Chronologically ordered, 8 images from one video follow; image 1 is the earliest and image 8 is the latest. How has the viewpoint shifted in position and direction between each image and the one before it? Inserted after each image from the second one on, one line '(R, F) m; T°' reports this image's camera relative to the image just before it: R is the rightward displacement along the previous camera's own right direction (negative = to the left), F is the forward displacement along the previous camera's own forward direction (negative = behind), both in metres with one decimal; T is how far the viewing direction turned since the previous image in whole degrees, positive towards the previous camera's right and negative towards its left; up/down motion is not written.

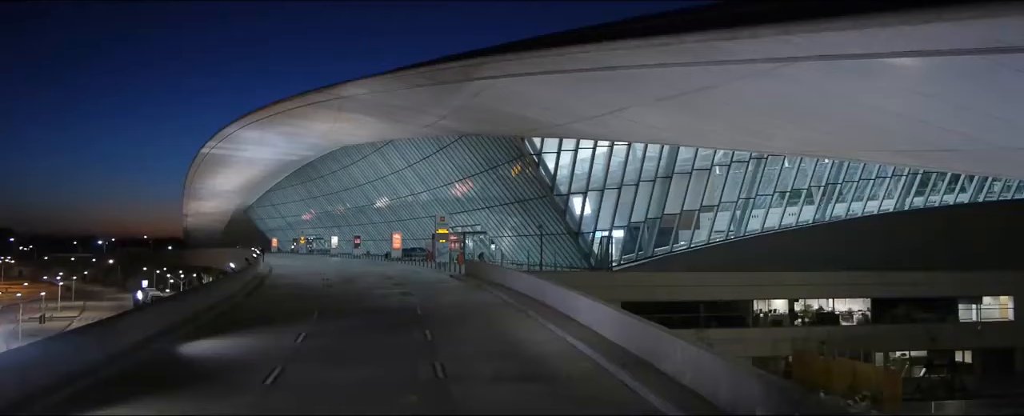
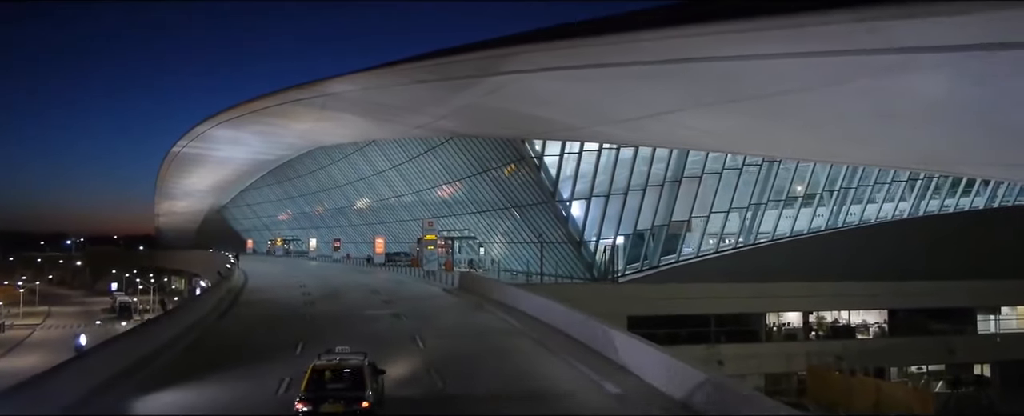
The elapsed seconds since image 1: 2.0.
(-0.8, +2.9) m; +2°
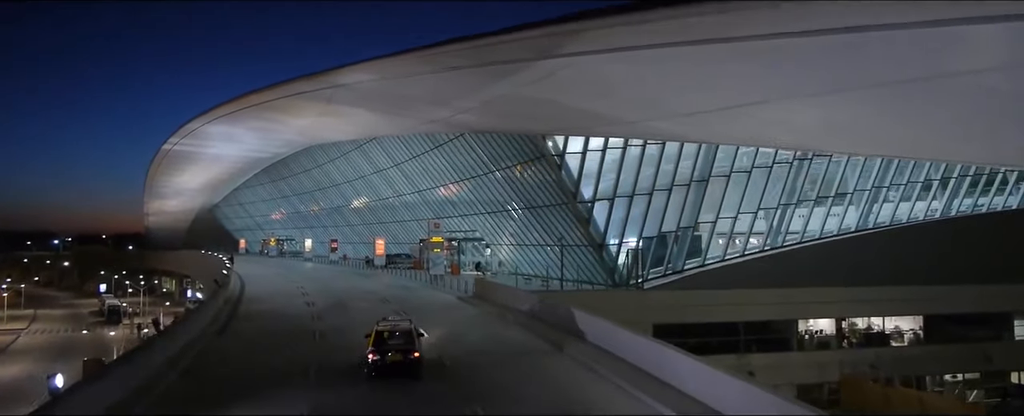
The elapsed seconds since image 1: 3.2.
(-1.0, +2.3) m; +1°
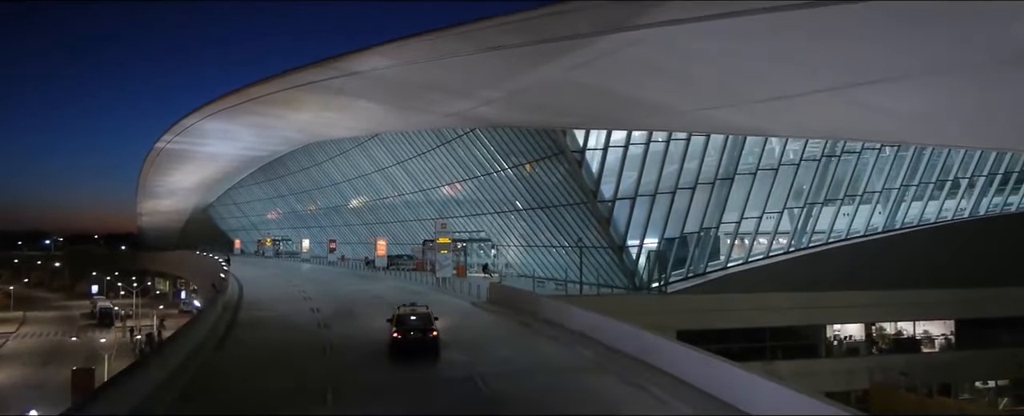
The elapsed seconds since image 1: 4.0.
(-0.8, +1.8) m; 0°
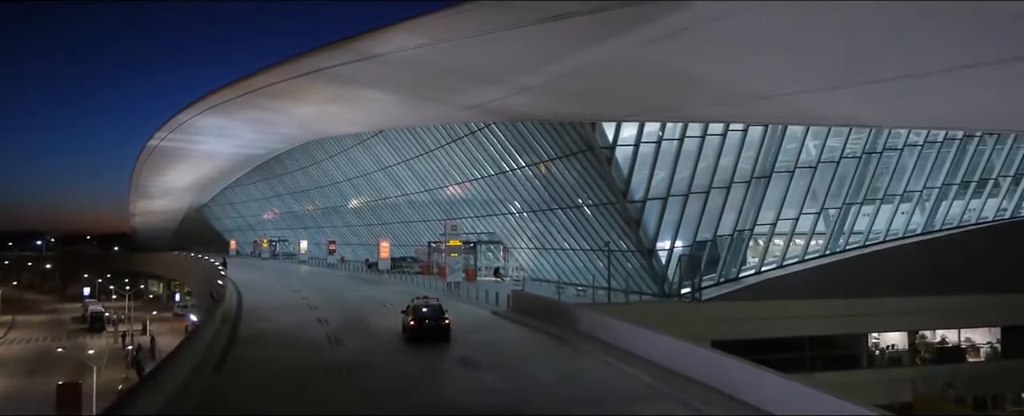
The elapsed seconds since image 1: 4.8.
(-0.9, +2.3) m; 0°
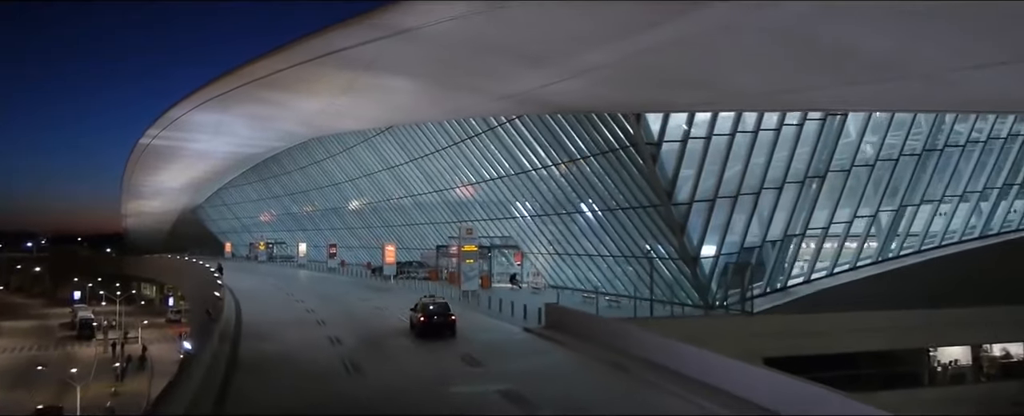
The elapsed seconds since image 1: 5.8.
(-1.1, +2.8) m; 0°
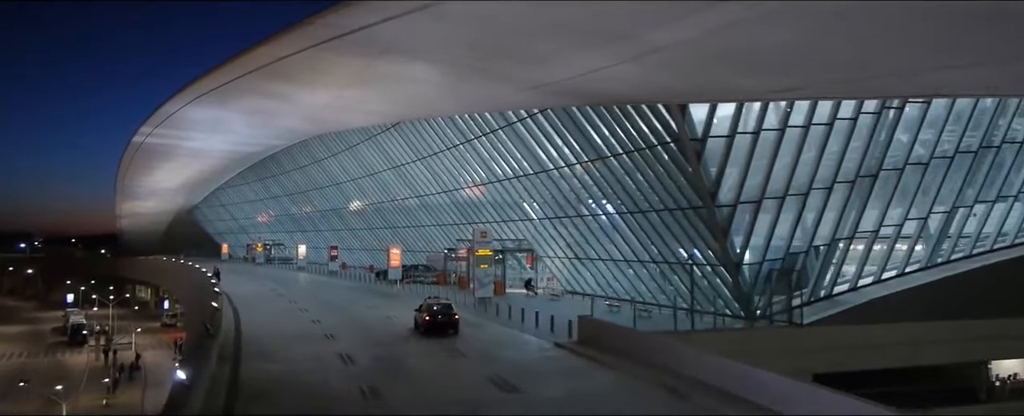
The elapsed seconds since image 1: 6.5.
(-0.8, +2.2) m; 0°
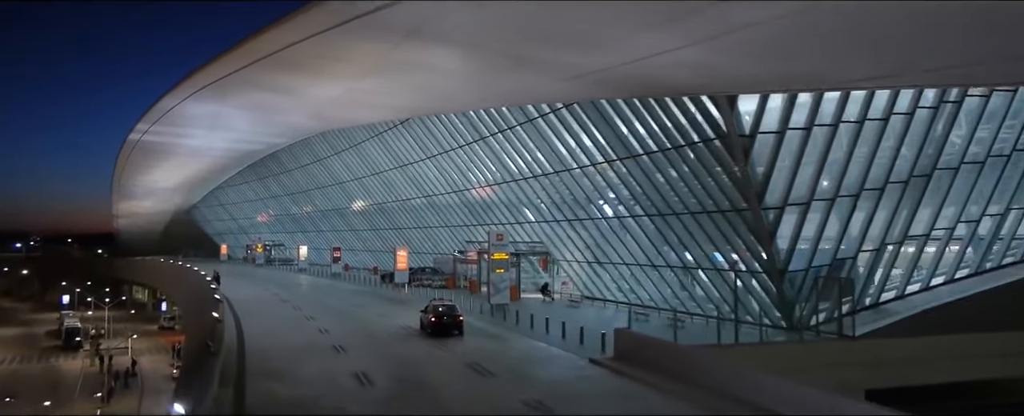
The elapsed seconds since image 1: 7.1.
(-0.7, +1.8) m; 0°
